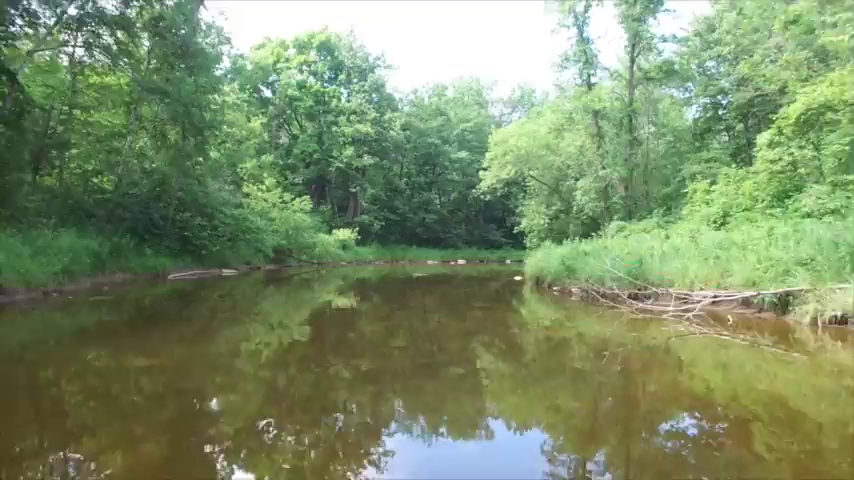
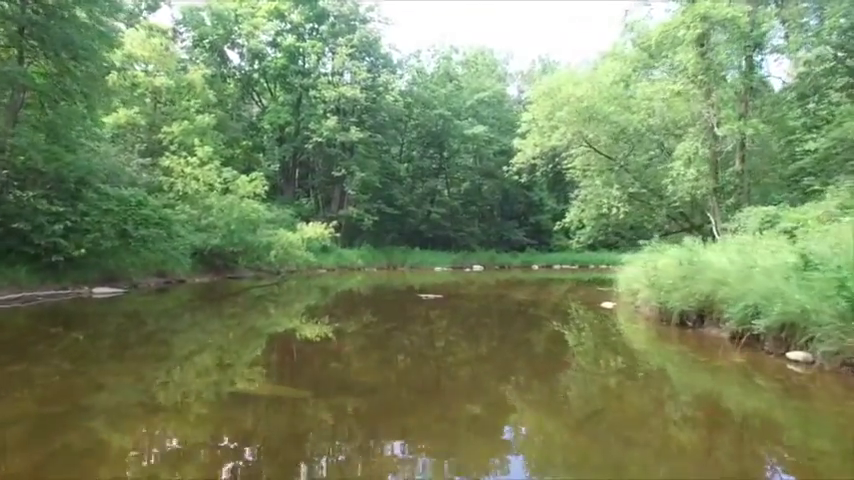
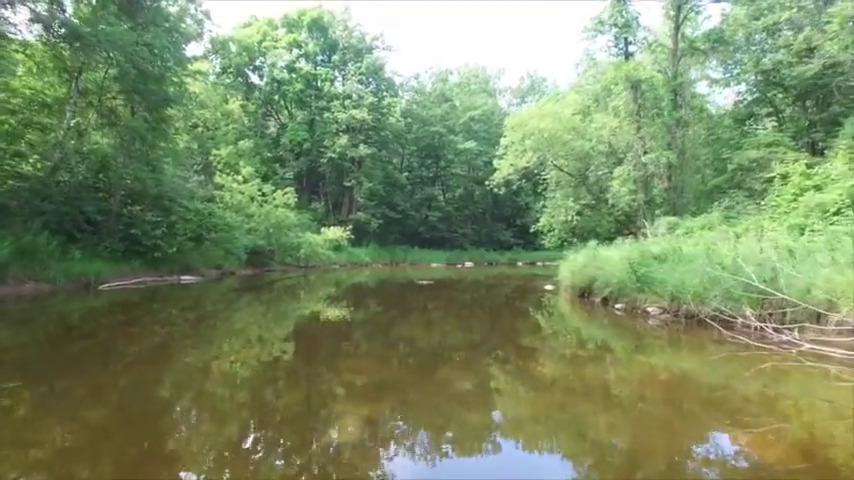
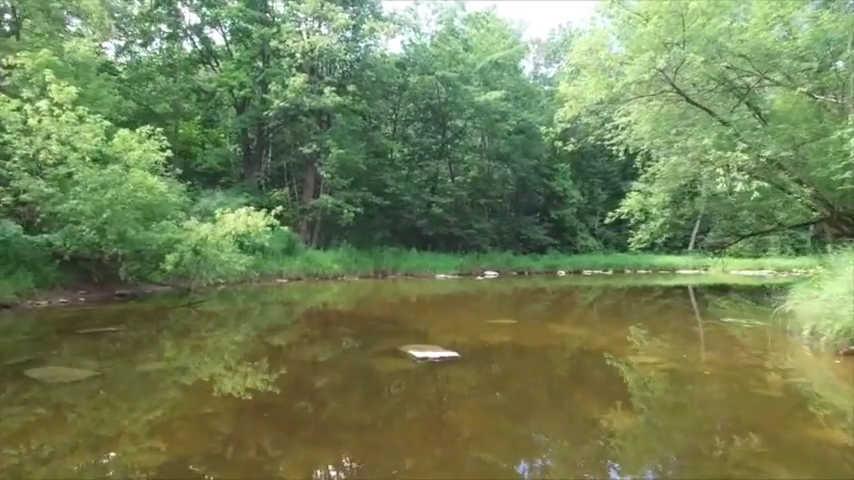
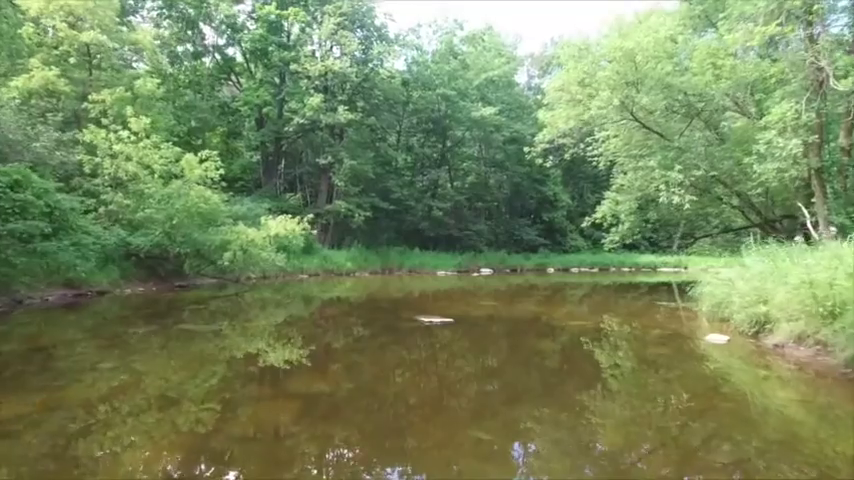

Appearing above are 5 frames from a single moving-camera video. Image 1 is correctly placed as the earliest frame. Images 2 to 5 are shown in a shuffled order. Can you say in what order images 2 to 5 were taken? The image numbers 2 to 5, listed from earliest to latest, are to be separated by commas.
3, 2, 5, 4
